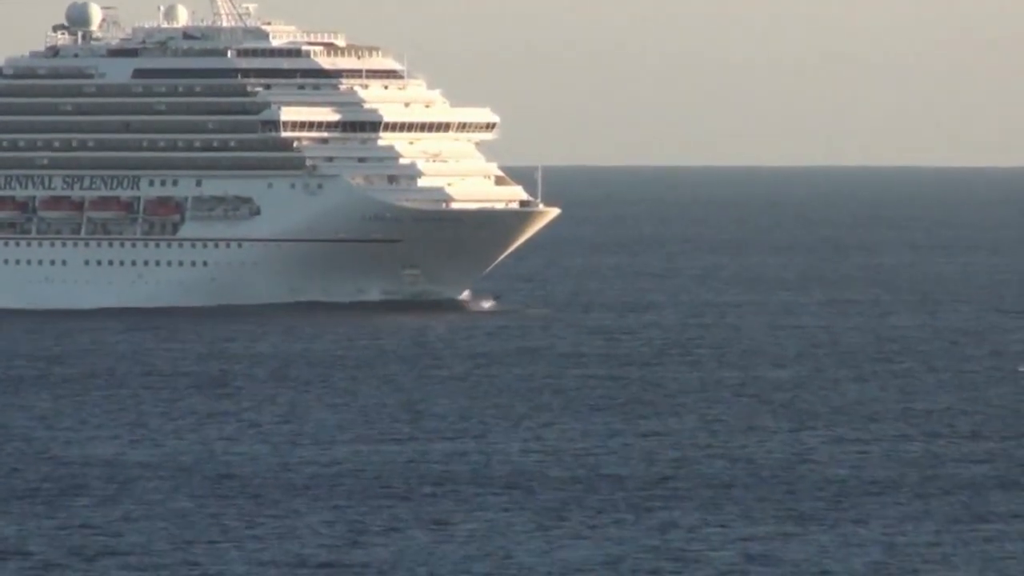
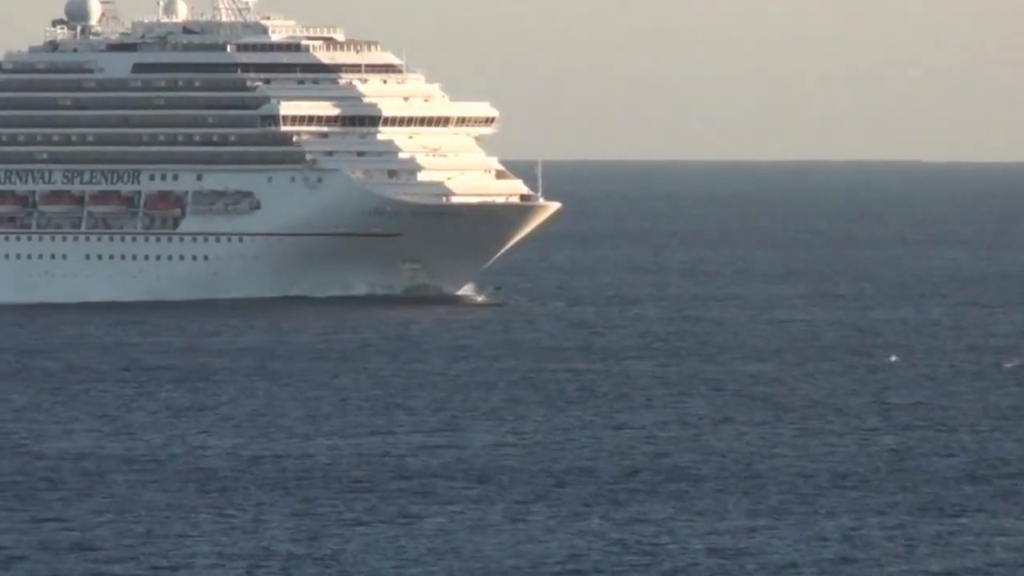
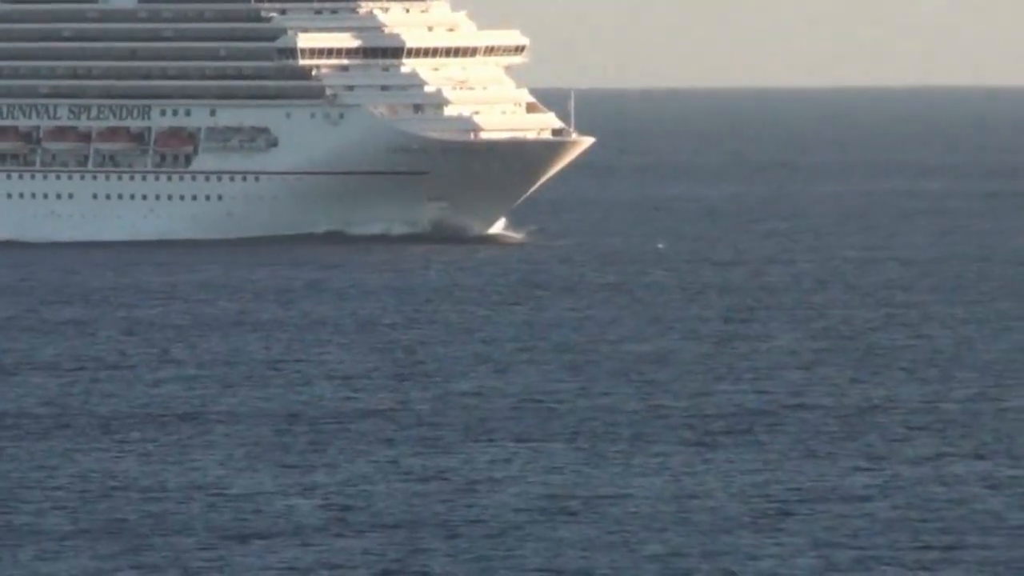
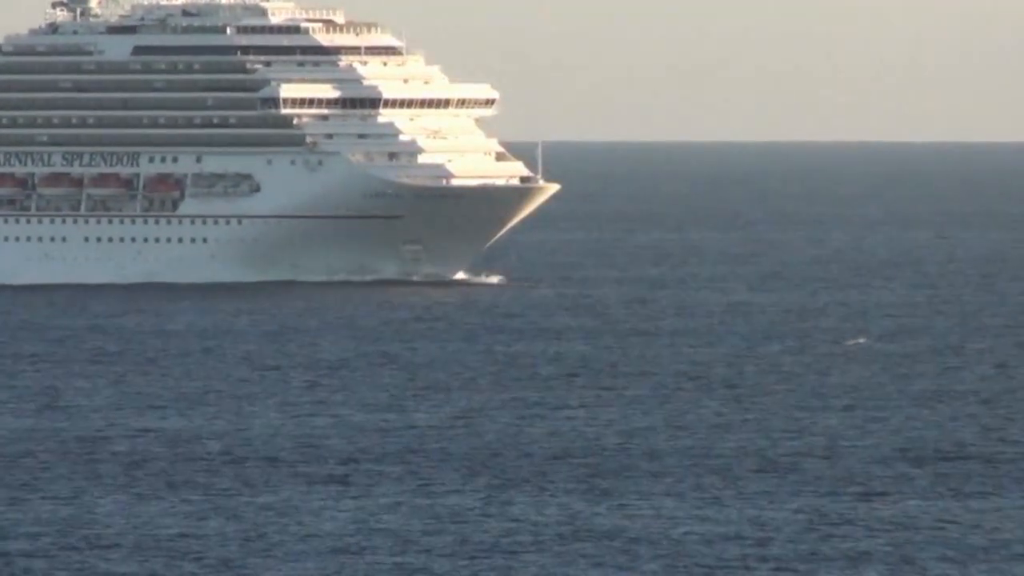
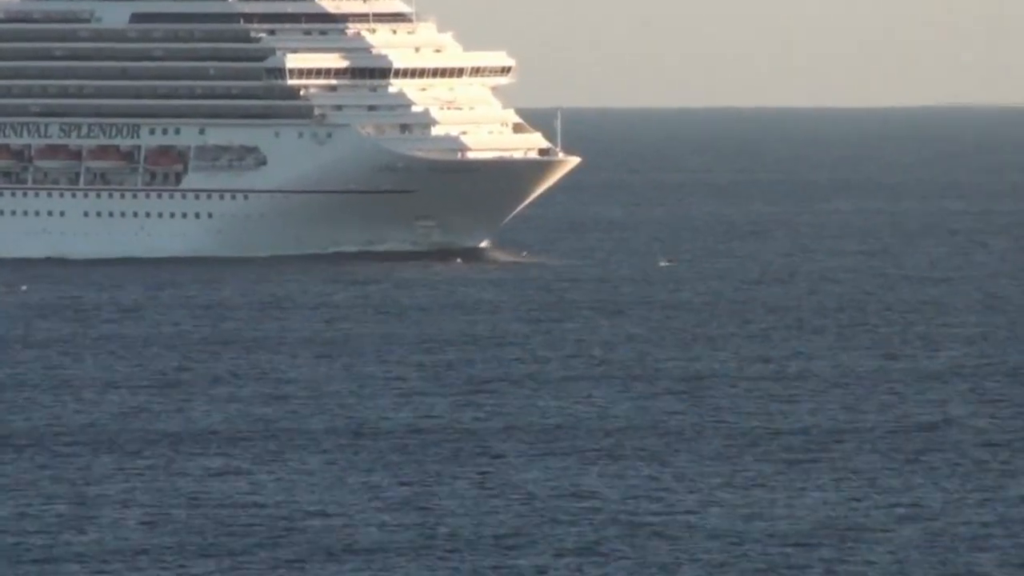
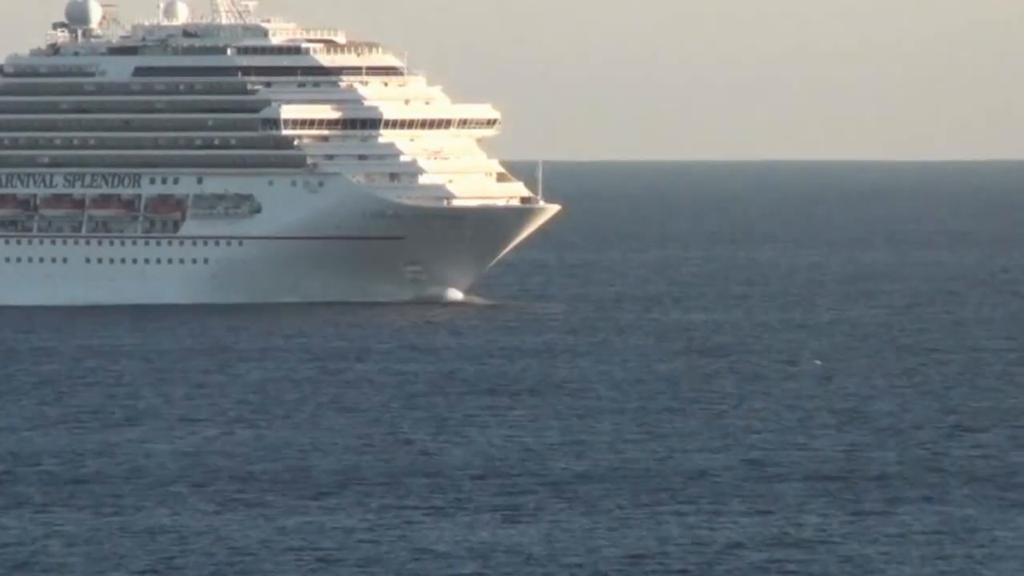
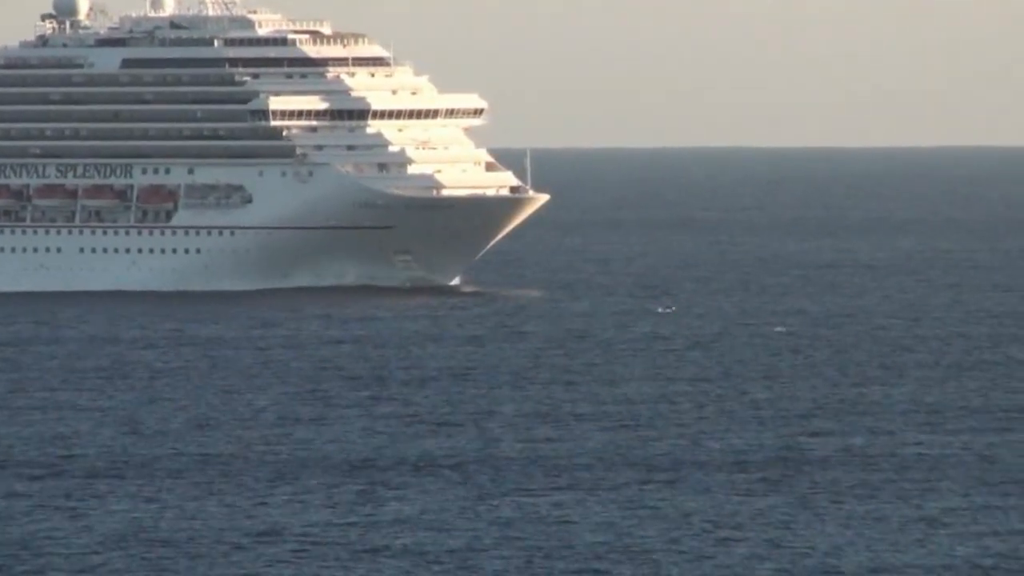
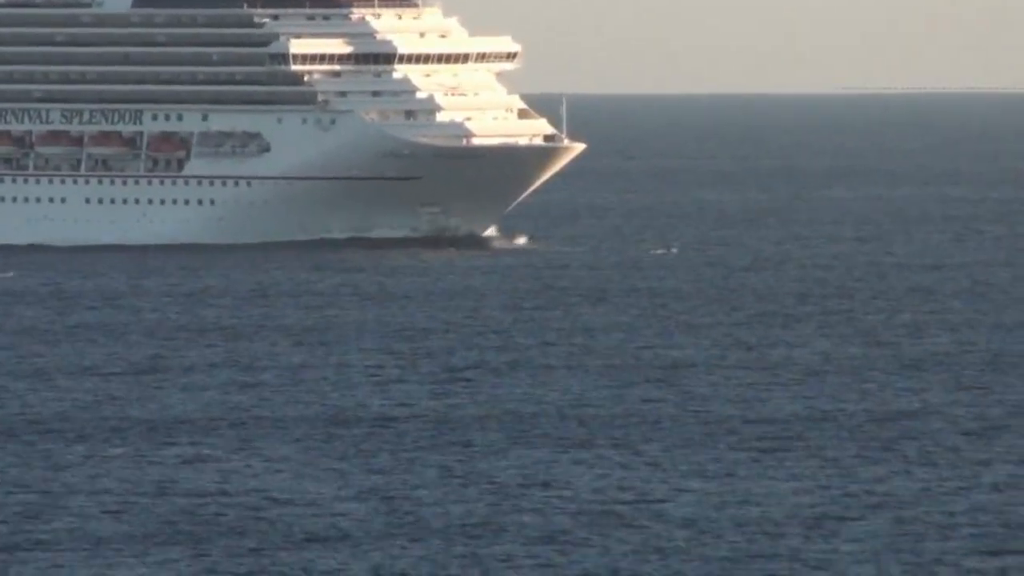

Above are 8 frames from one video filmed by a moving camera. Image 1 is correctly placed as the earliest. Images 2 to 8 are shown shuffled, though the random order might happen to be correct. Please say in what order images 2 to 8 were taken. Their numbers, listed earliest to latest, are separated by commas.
2, 4, 6, 7, 5, 8, 3
